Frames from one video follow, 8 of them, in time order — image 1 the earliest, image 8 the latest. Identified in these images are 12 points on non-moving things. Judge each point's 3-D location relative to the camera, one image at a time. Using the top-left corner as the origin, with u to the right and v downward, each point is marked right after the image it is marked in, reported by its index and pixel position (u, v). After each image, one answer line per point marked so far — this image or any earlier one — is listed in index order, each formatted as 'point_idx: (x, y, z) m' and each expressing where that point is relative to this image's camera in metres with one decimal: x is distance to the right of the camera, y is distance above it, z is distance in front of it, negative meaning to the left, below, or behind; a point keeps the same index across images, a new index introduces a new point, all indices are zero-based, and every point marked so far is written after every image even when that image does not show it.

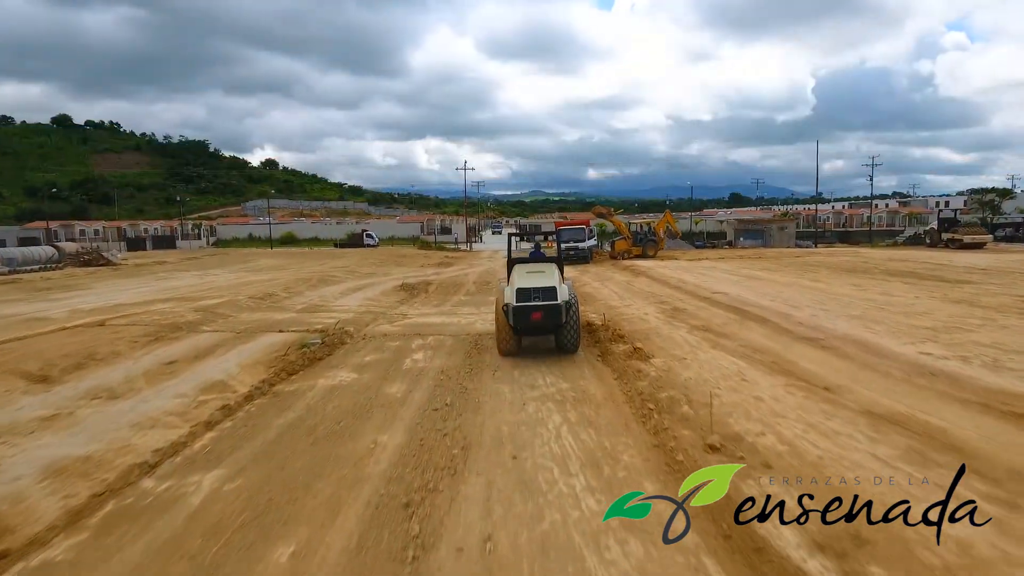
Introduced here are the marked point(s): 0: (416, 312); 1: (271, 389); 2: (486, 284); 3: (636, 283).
0: (-2.2, -0.6, +12.7) m
1: (-3.0, -1.3, +7.0) m
2: (-0.9, +0.1, +18.8) m
3: (+3.6, +0.1, +15.8) m
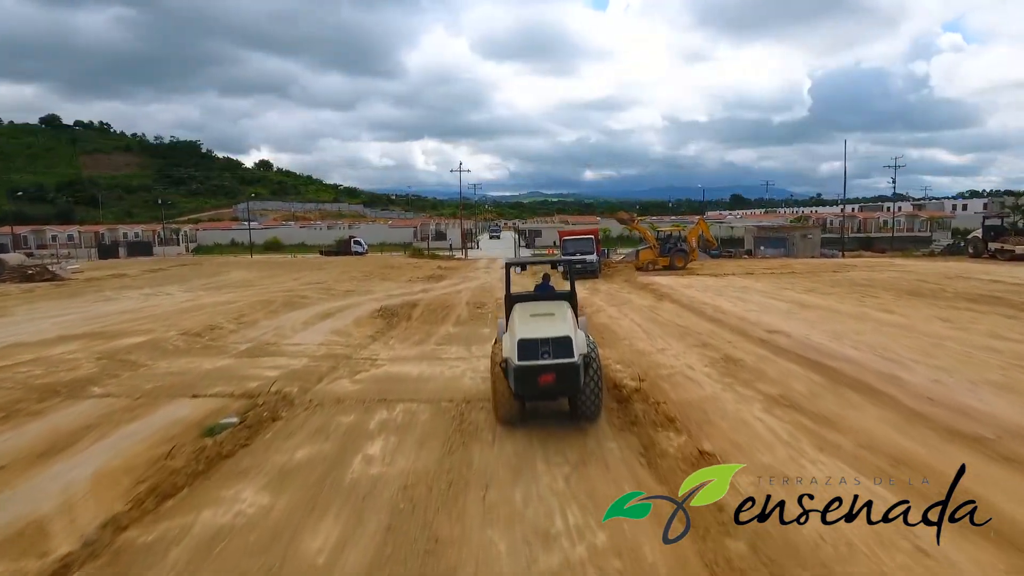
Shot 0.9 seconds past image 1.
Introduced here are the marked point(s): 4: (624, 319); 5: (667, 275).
0: (-2.2, -1.3, +9.9) m
1: (-3.0, -1.9, +4.2) m
2: (-0.9, -0.6, +16.1) m
3: (+3.5, -0.5, +13.1) m
4: (+2.5, -0.7, +12.5) m
5: (+5.4, +0.4, +19.7) m
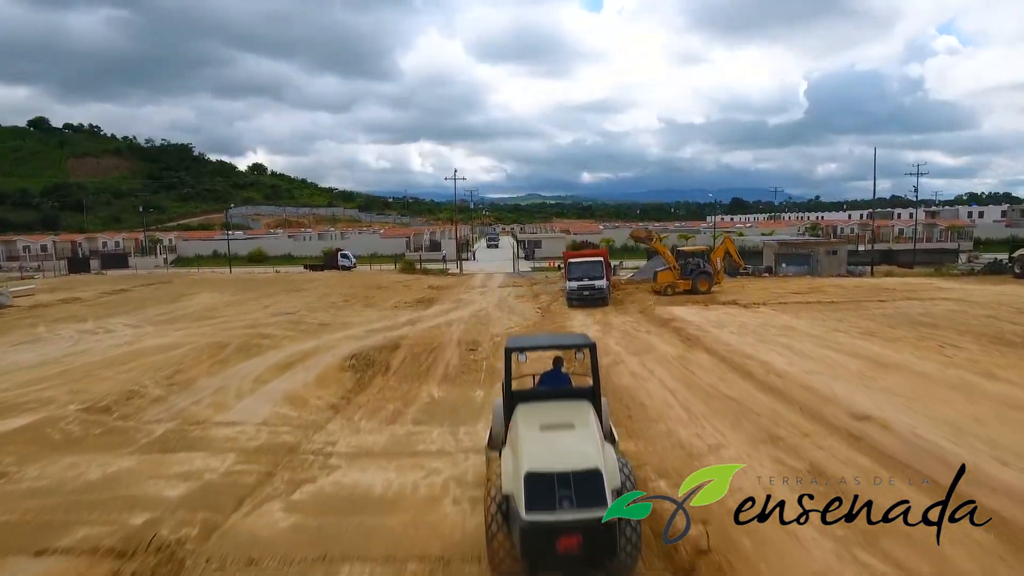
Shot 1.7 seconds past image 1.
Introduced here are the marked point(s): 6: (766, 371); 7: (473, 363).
0: (-2.2, -2.2, +7.4) m
1: (-3.0, -2.8, +1.7) m
2: (-0.9, -1.5, +13.6) m
3: (+3.5, -1.5, +10.6) m
4: (+2.5, -1.6, +10.0) m
5: (+5.4, -0.6, +17.2) m
6: (+4.4, -1.4, +9.8) m
7: (-0.9, -1.7, +12.4) m
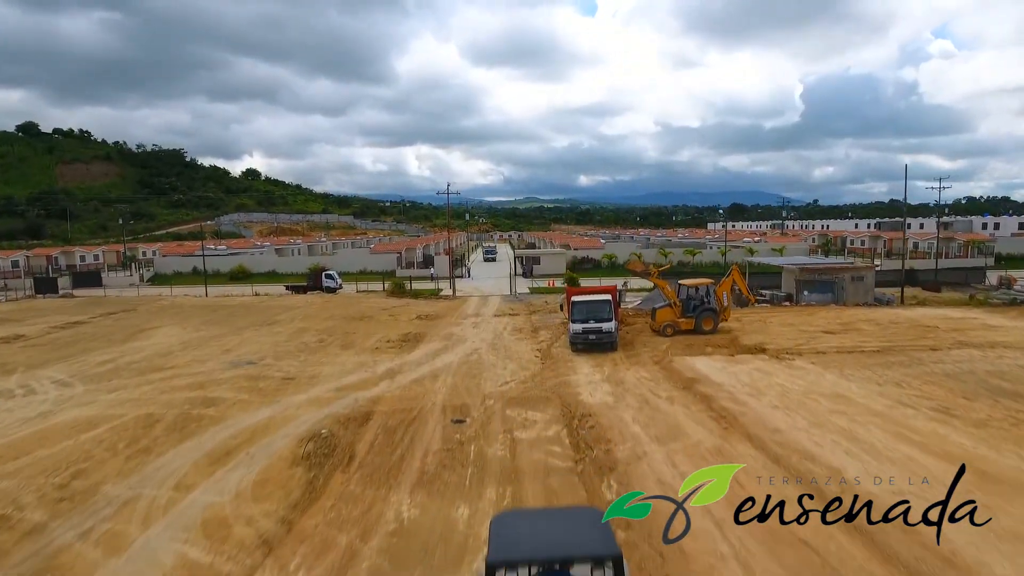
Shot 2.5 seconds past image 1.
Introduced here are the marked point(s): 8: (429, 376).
0: (-2.3, -3.4, +5.1) m
1: (-3.1, -4.0, -0.6) m
2: (-1.0, -2.7, +11.3) m
3: (+3.4, -2.7, +8.3) m
4: (+2.4, -2.8, +7.7) m
5: (+5.3, -1.8, +14.9) m
6: (+4.3, -2.6, +7.5) m
7: (-1.0, -2.9, +10.0) m
8: (-2.2, -2.3, +14.9) m
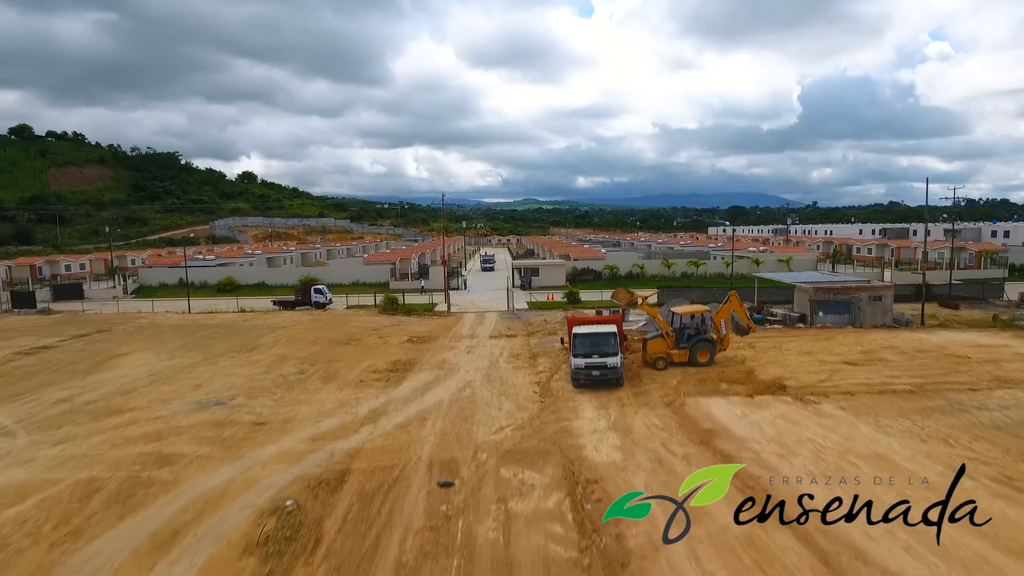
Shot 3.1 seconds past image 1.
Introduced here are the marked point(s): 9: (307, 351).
0: (-2.4, -4.2, +3.7) m
1: (-3.1, -4.8, -2.1) m
2: (-1.1, -3.5, +9.8) m
3: (+3.3, -3.4, +6.9) m
4: (+2.3, -3.6, +6.3) m
5: (+5.2, -2.6, +13.5) m
6: (+4.2, -3.4, +6.1) m
7: (-1.1, -3.7, +8.6) m
8: (-2.3, -3.2, +13.5) m
9: (-7.3, -2.2, +19.8) m
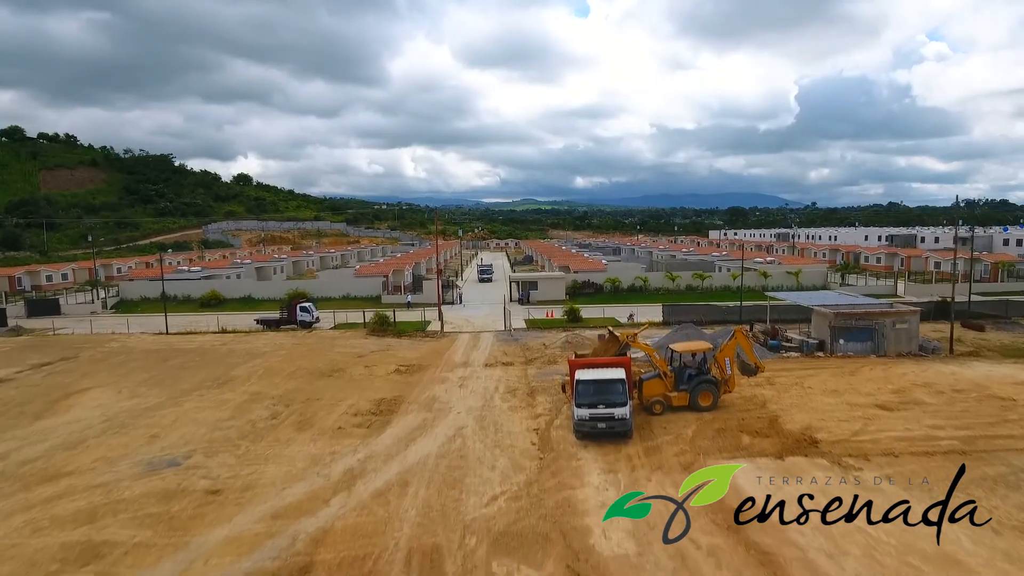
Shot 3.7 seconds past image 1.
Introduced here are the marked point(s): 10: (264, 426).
0: (-2.4, -5.1, +2.0) m
1: (-3.2, -5.7, -3.8) m
2: (-1.2, -4.5, +8.1) m
3: (+3.2, -4.4, +5.2) m
4: (+2.2, -4.6, +4.6) m
5: (+5.1, -3.6, +11.8) m
6: (+4.1, -4.4, +4.4) m
7: (-1.2, -4.6, +6.9) m
8: (-2.4, -4.1, +11.8) m
9: (-7.4, -3.2, +18.1) m
10: (-6.5, -3.6, +14.7) m
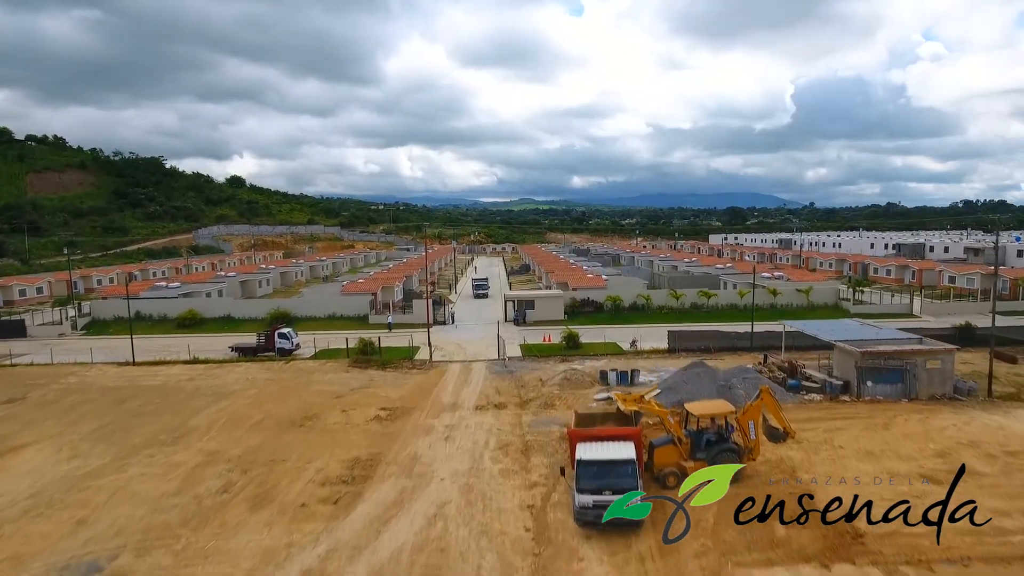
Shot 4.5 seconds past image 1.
0: (-2.6, -6.4, -0.1) m
1: (-3.3, -7.0, -5.8) m
2: (-1.4, -5.8, +6.1) m
3: (+3.1, -5.7, +3.2) m
4: (+2.1, -5.8, +2.5) m
5: (+4.9, -4.8, +9.8) m
6: (+3.9, -5.6, +2.4) m
7: (-1.3, -5.9, +4.9) m
8: (-2.6, -5.4, +9.7) m
9: (-7.6, -4.5, +16.0) m
10: (-6.8, -4.9, +12.6) m
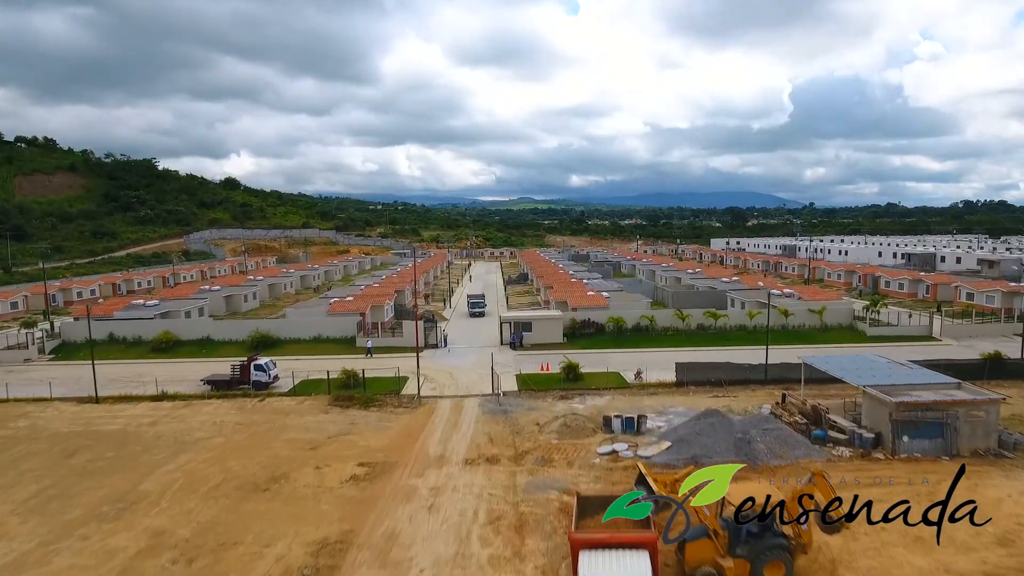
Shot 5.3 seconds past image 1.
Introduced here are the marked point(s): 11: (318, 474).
0: (-2.8, -7.7, -2.1) m
1: (-3.5, -8.3, -7.9) m
2: (-1.6, -7.1, +4.0) m
3: (+2.9, -7.0, +1.1) m
4: (+1.9, -7.2, +0.5) m
5: (+4.7, -6.1, +7.8) m
6: (+3.8, -6.9, +0.4) m
7: (-1.5, -7.2, +2.8) m
8: (-2.8, -6.7, +7.7) m
9: (-7.8, -5.8, +13.9) m
10: (-6.9, -6.2, +10.5) m
11: (-5.9, -5.5, +17.1) m
